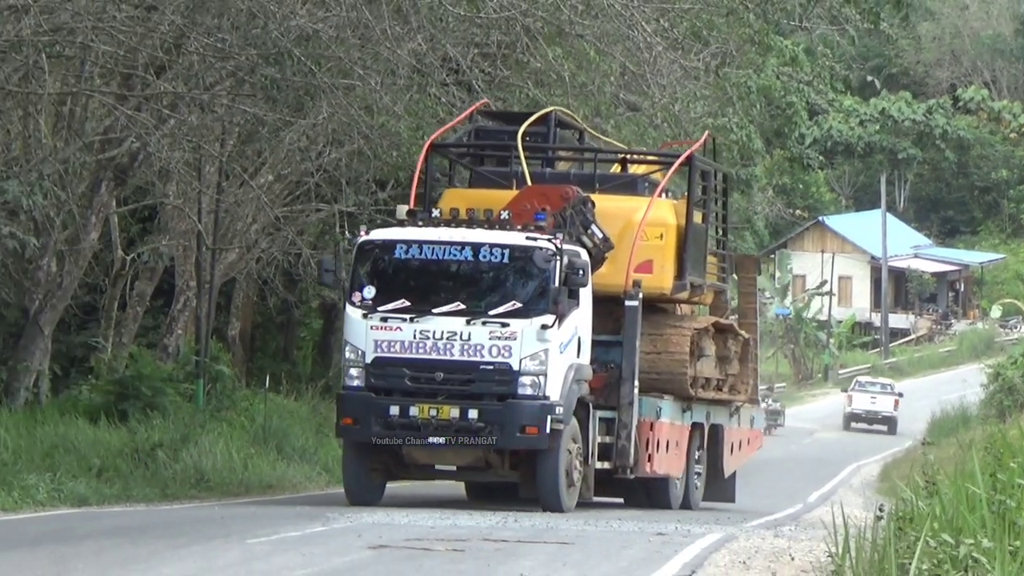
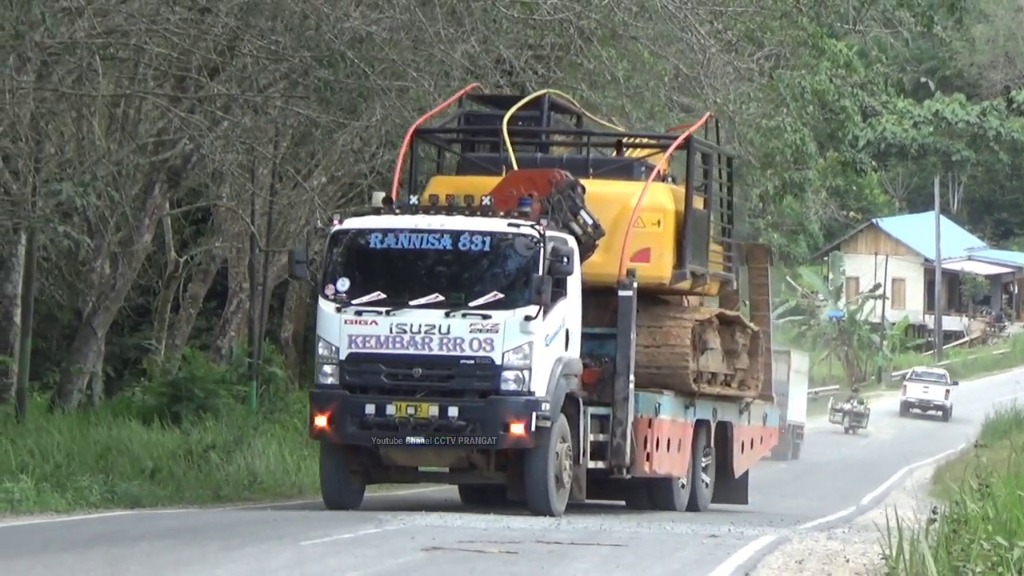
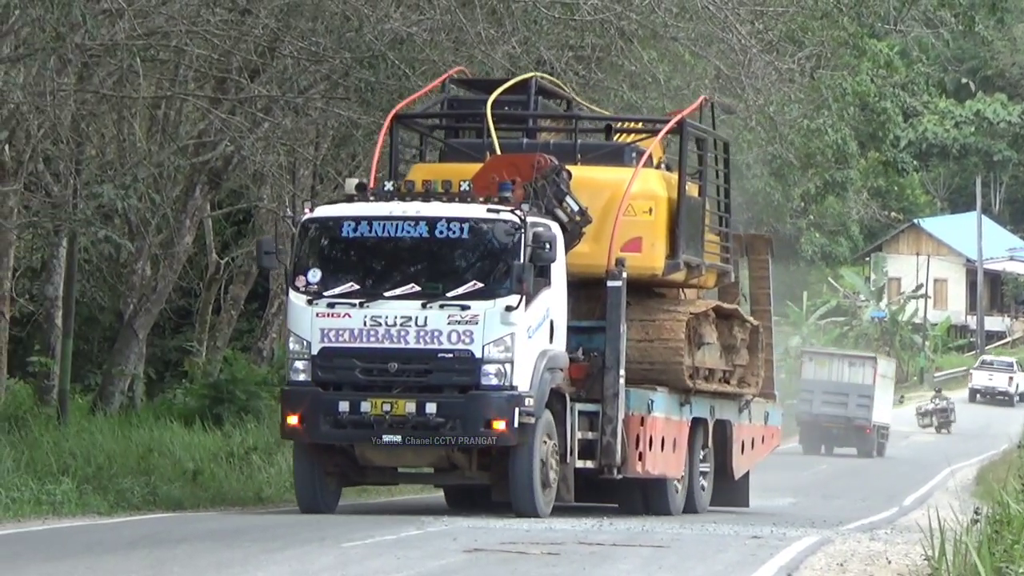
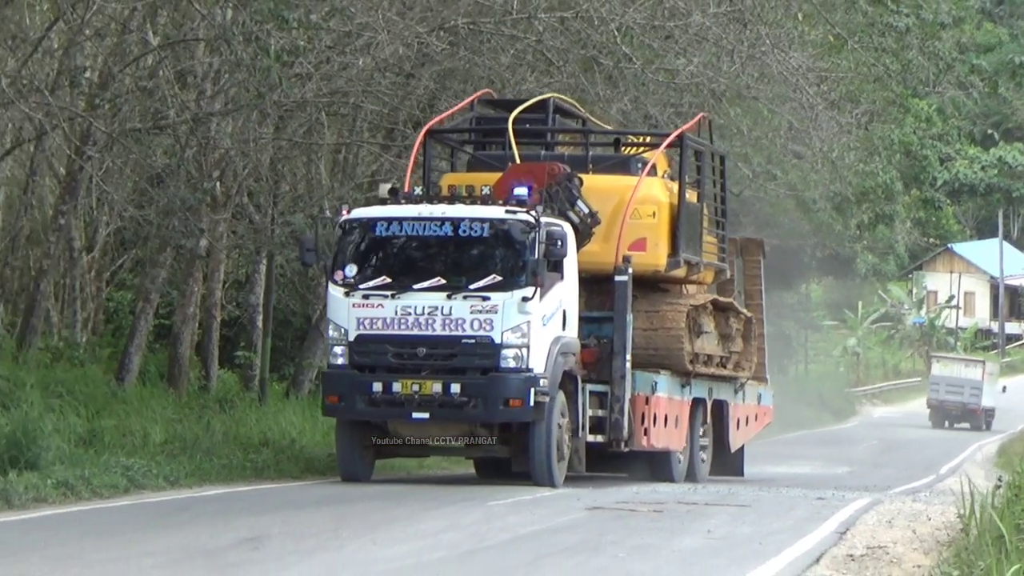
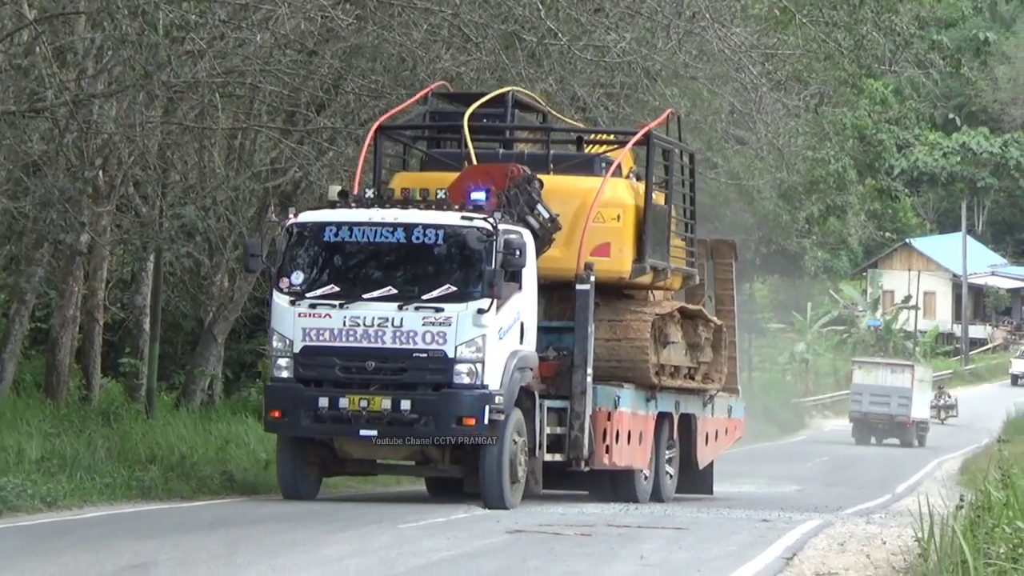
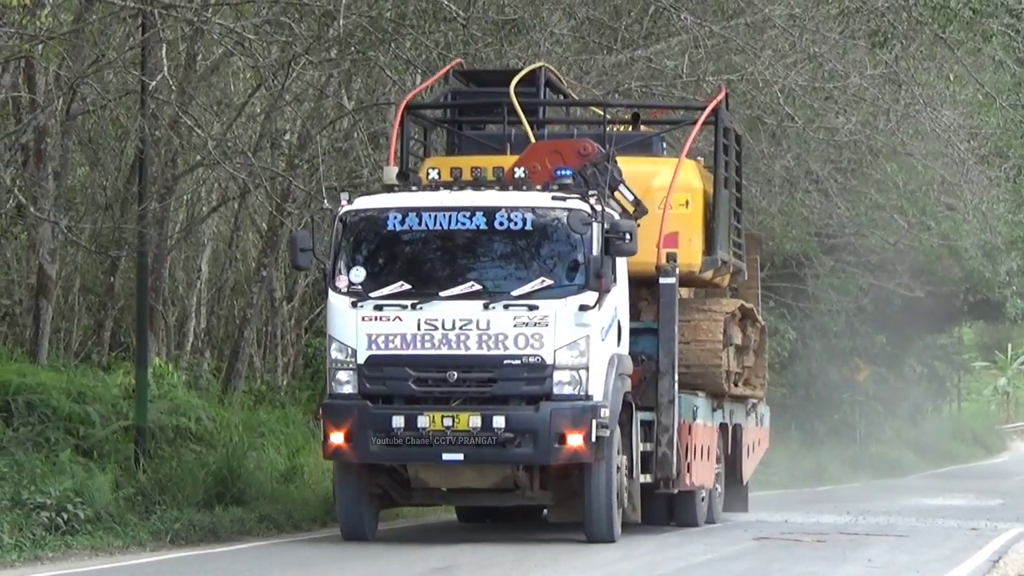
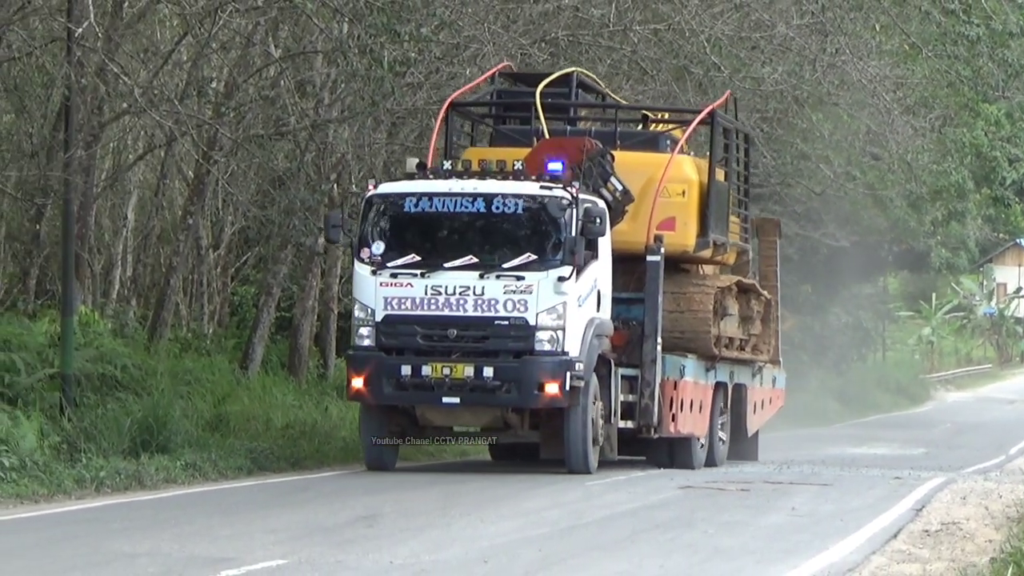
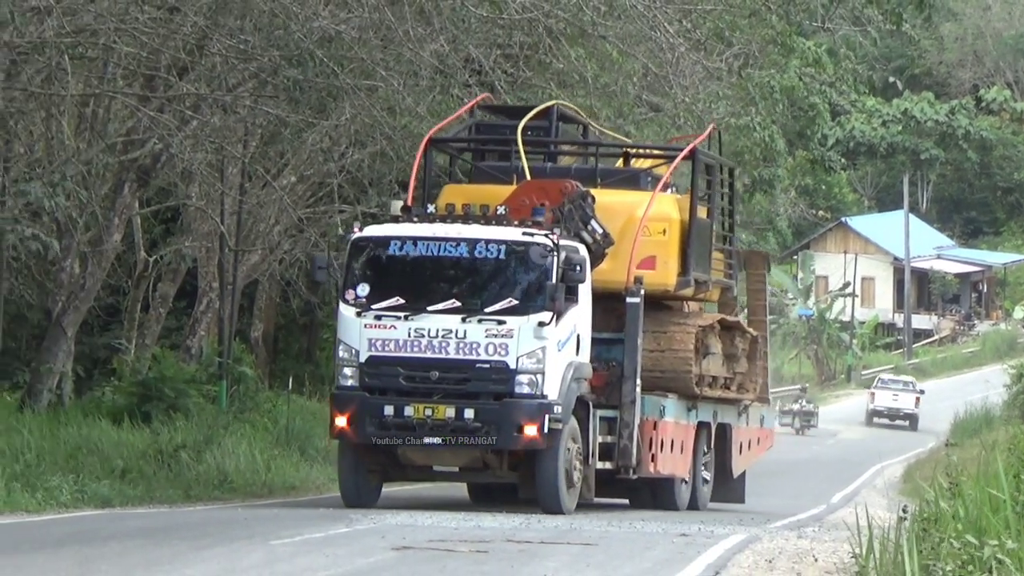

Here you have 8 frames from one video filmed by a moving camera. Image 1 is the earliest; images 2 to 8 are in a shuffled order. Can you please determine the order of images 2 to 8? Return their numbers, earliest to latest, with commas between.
8, 2, 3, 5, 4, 7, 6
